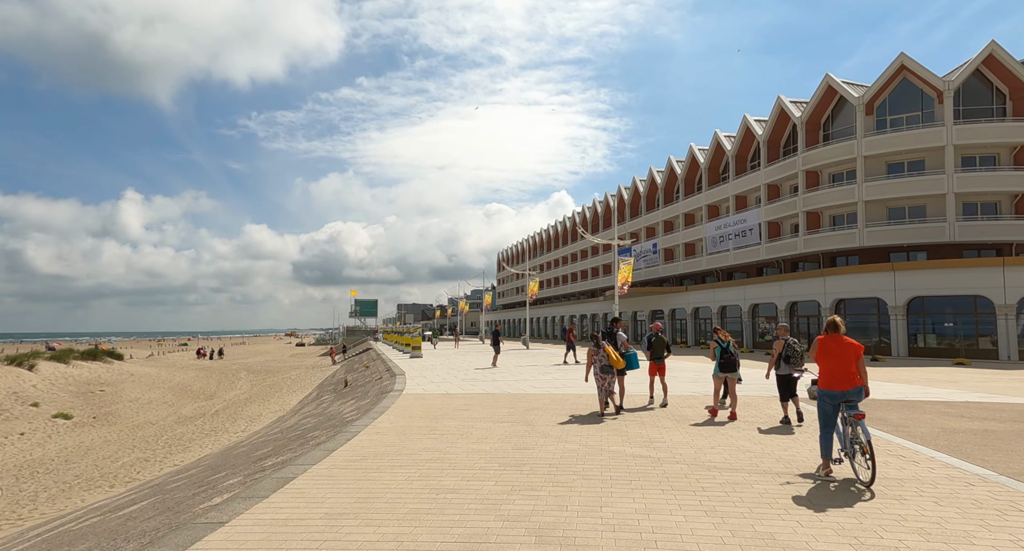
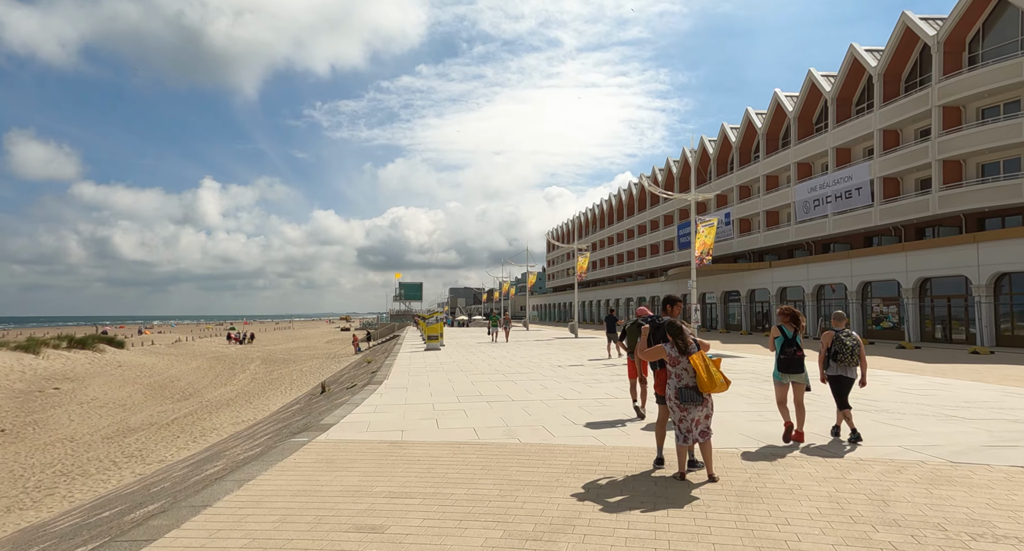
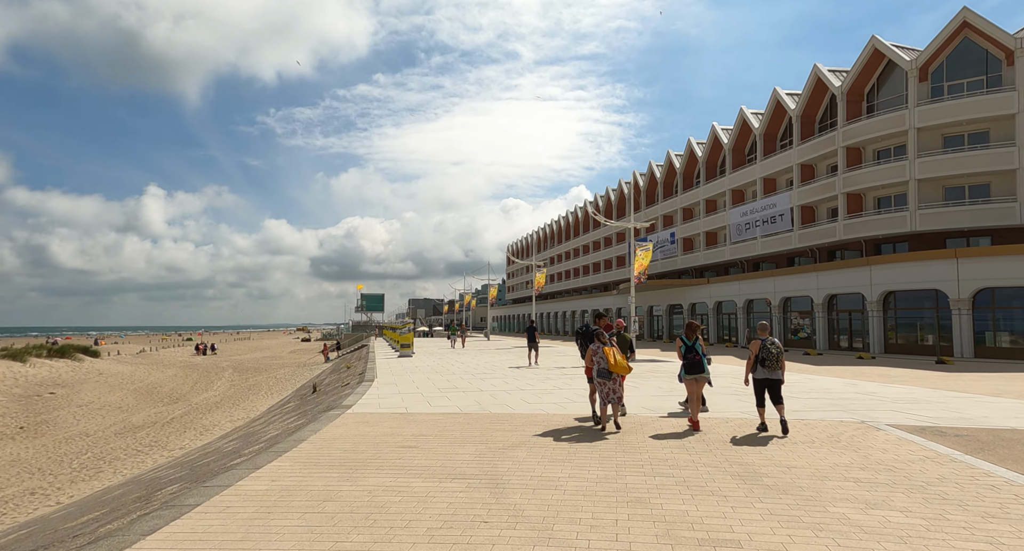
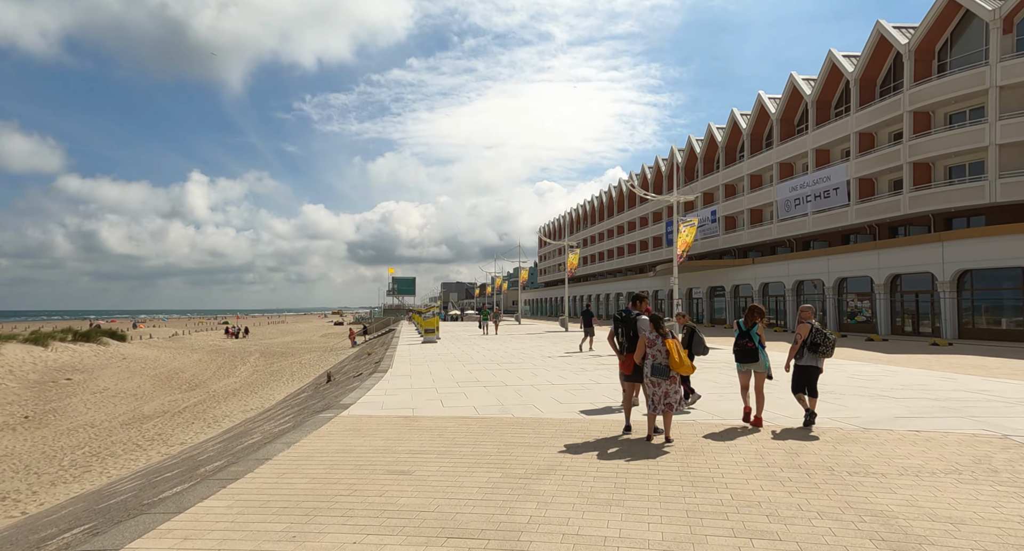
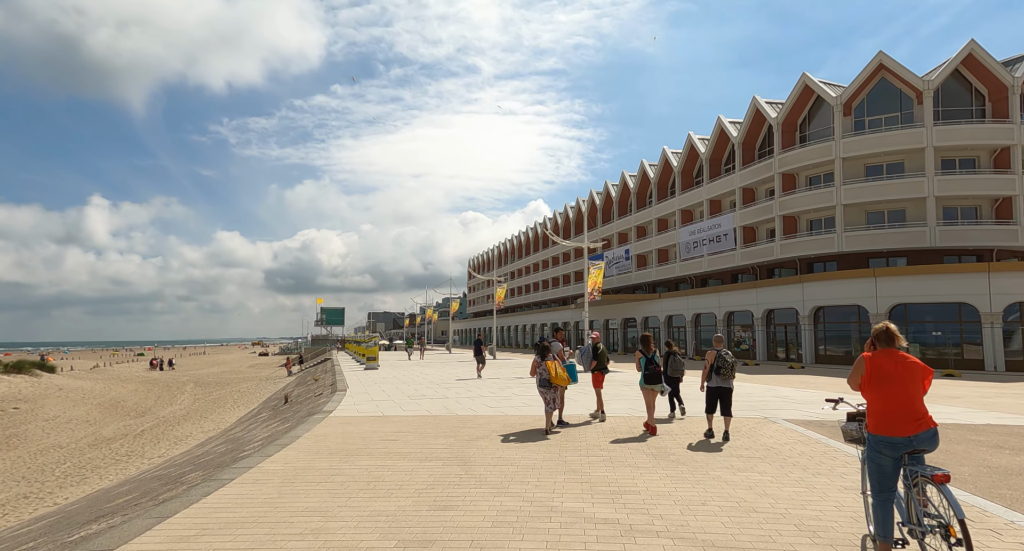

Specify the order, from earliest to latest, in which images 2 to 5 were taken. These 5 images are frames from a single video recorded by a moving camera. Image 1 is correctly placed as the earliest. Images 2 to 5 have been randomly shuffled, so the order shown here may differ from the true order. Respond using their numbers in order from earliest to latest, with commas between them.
5, 3, 4, 2
